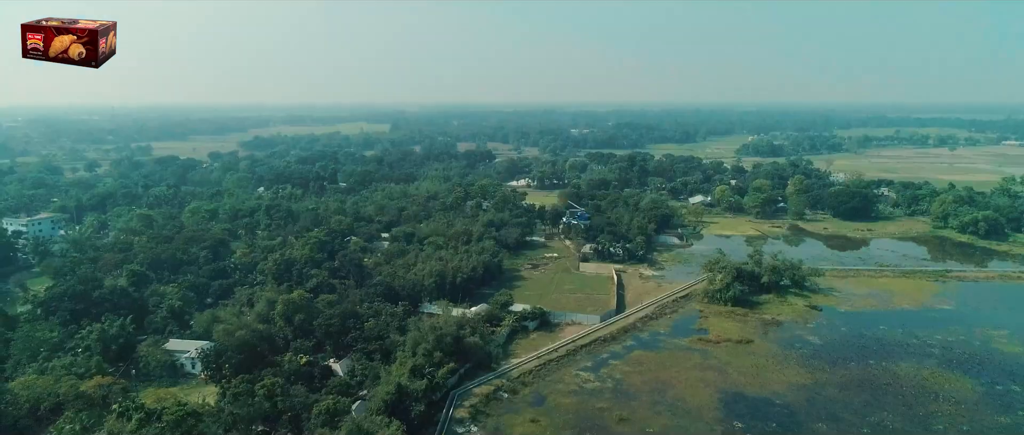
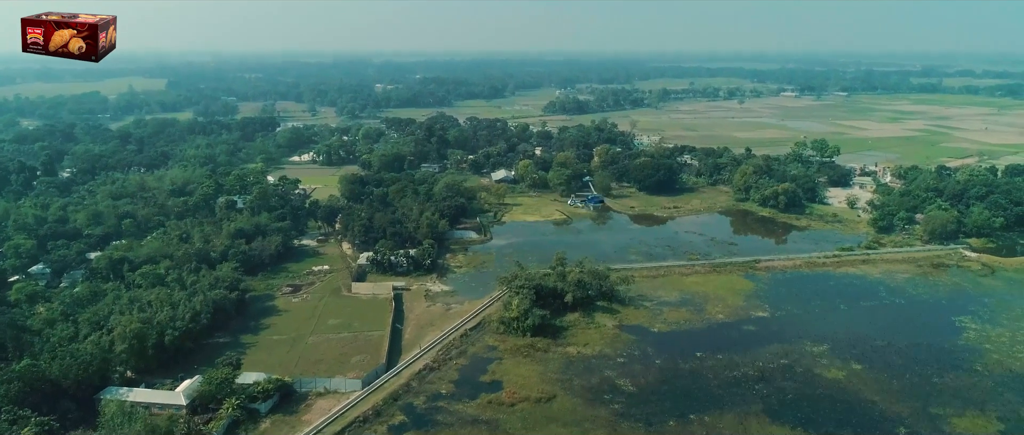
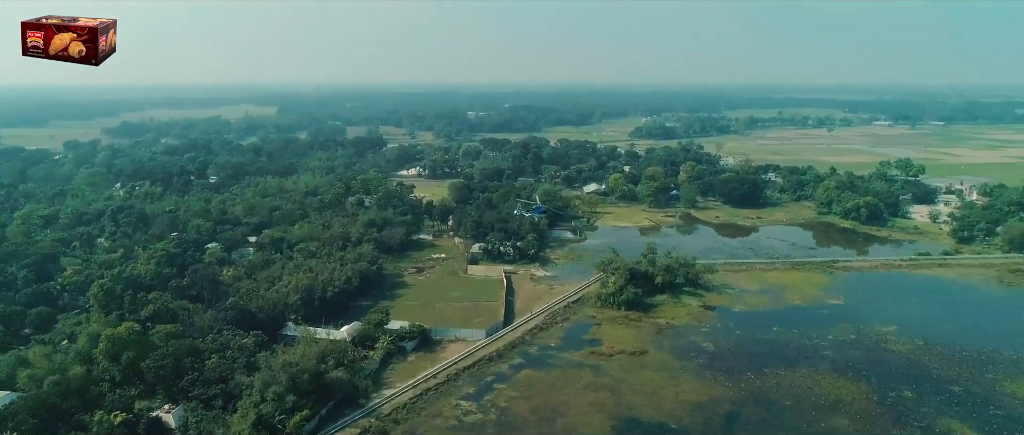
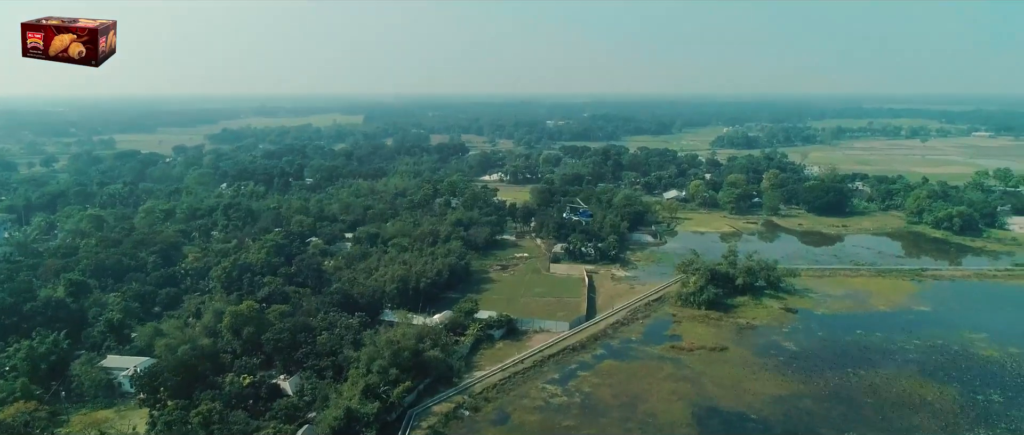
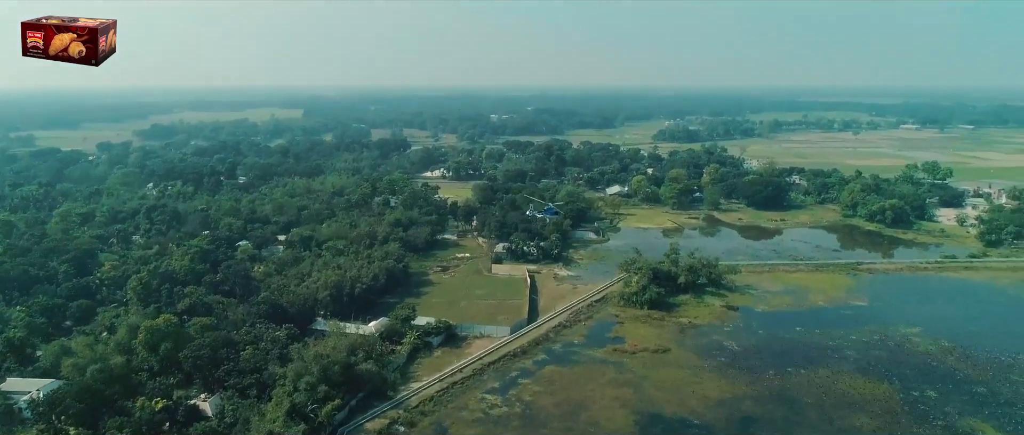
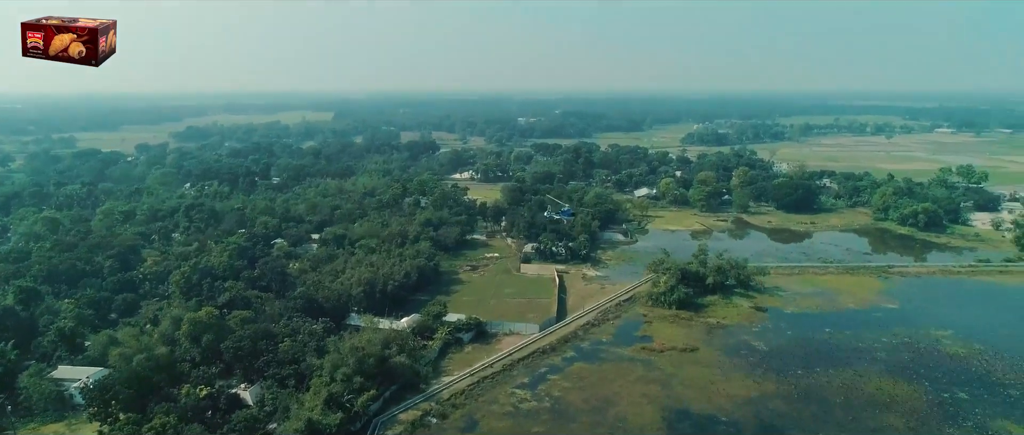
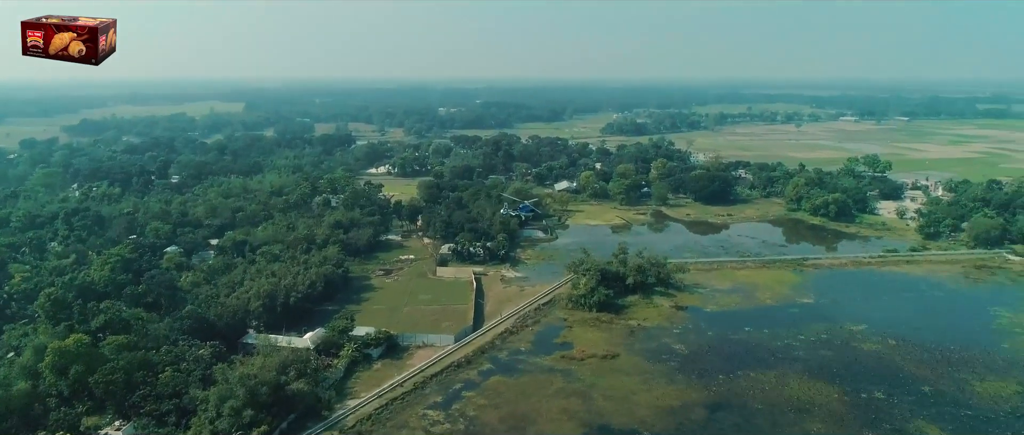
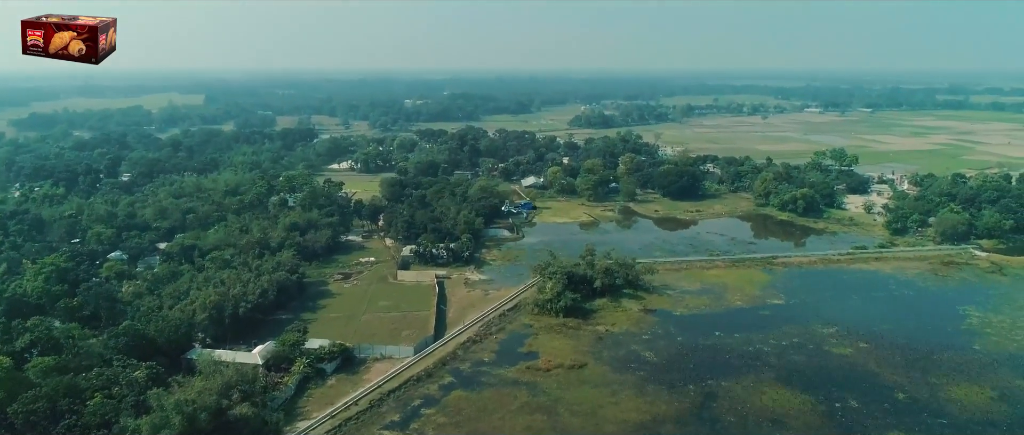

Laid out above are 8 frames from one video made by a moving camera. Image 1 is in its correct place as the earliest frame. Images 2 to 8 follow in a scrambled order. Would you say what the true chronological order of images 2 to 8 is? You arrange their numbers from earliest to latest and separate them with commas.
4, 6, 5, 3, 7, 8, 2
